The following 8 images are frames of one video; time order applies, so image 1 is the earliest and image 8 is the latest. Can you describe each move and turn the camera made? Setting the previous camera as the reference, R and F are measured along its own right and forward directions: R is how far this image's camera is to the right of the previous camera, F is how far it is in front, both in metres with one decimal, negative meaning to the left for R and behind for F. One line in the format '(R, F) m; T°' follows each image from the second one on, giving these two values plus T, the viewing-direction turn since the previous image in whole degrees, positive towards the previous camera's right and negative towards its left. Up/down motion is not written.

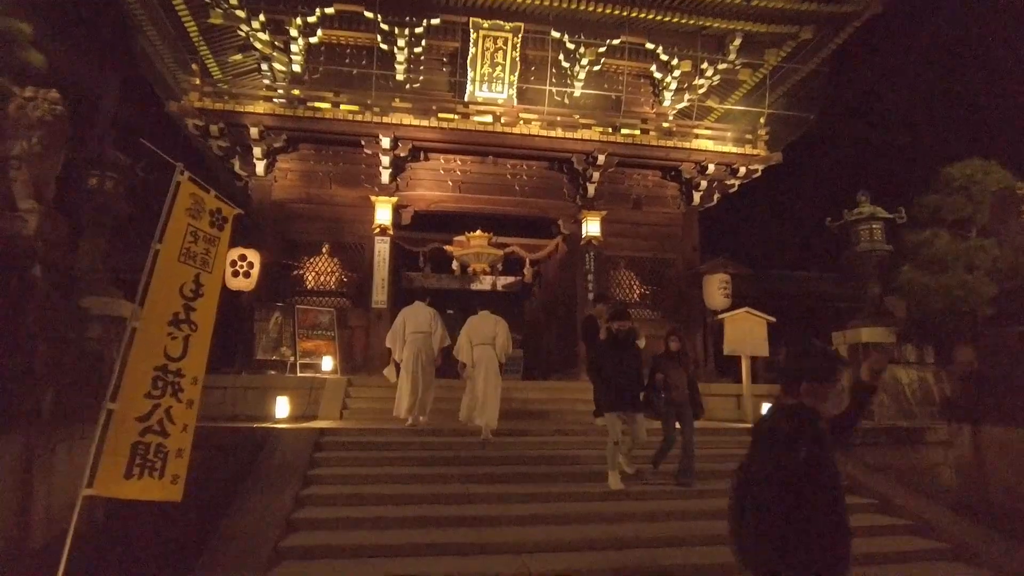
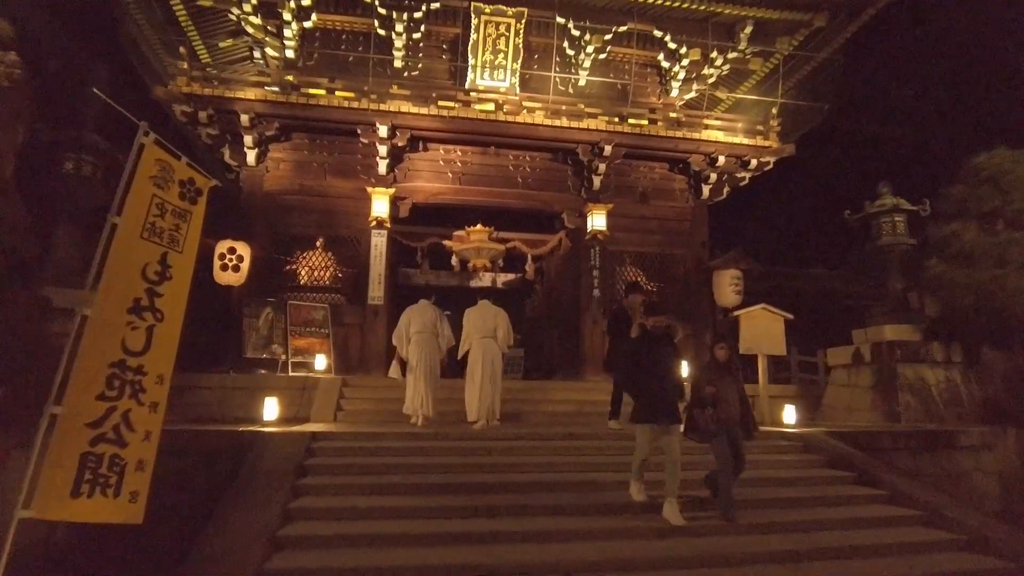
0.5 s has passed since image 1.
(-0.1, +0.5) m; 0°
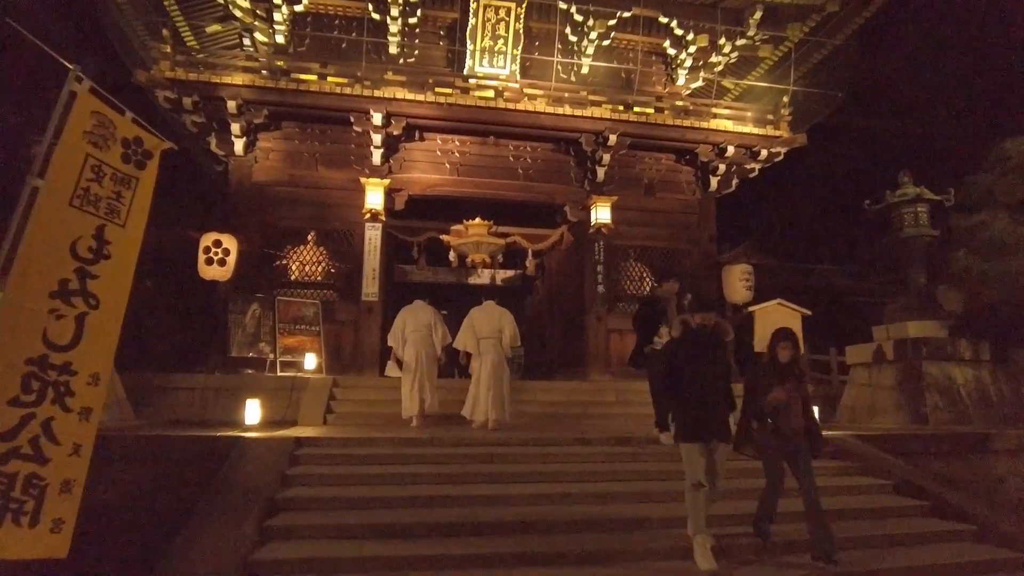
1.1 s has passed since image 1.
(-0.1, +0.6) m; 0°
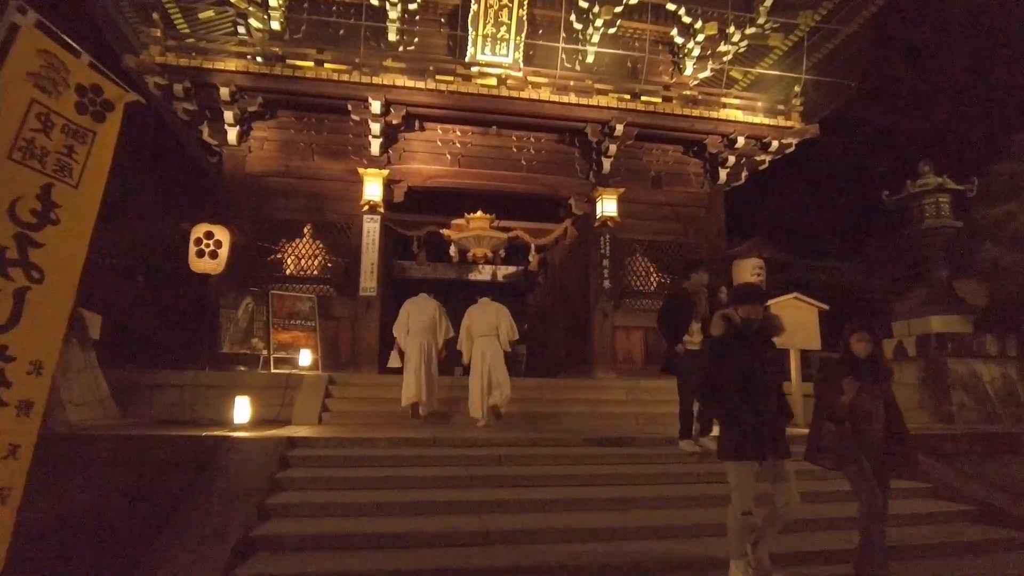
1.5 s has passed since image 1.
(-0.1, +0.4) m; 0°
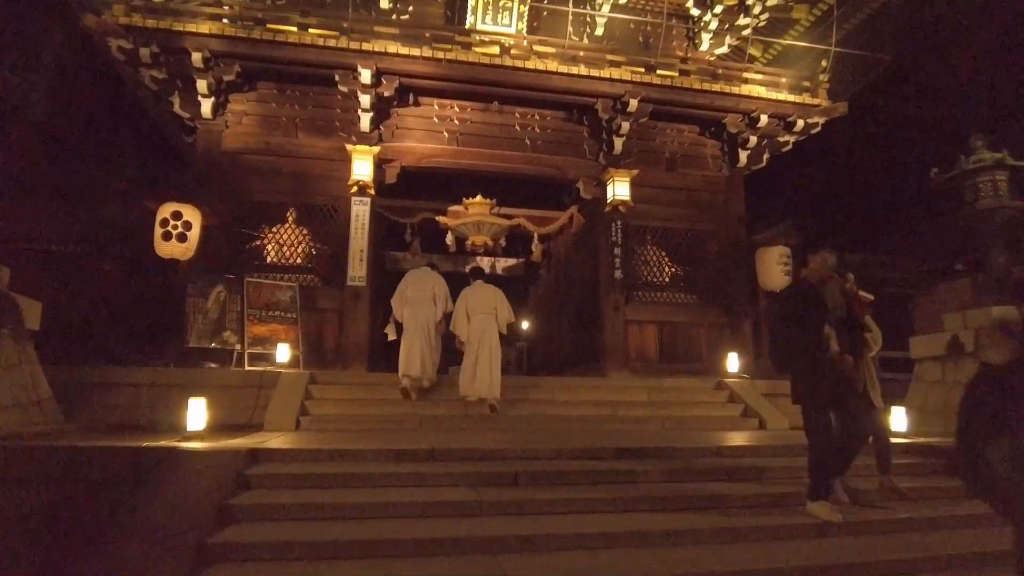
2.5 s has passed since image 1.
(-0.2, +1.0) m; +1°
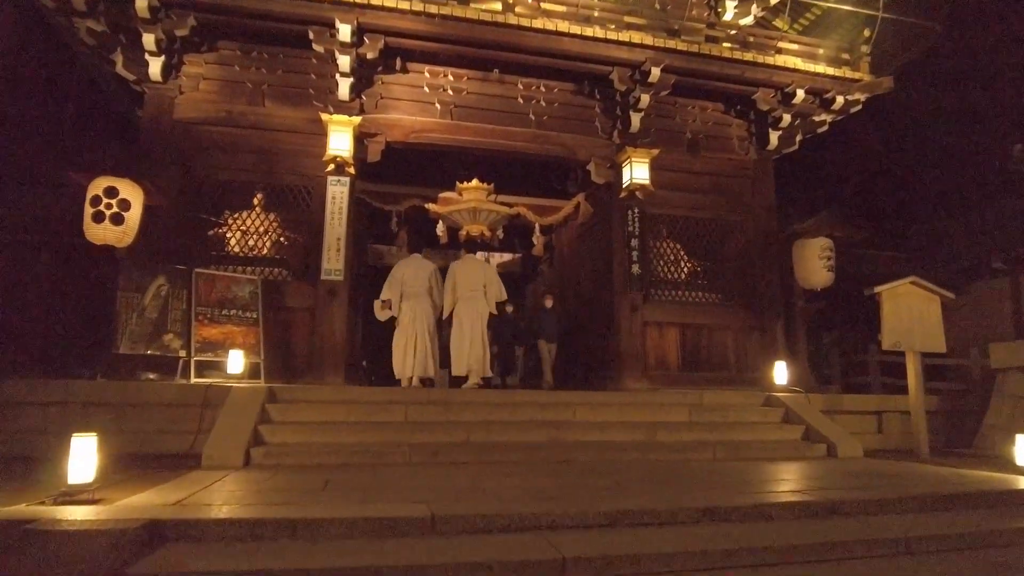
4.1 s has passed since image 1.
(-0.3, +1.4) m; +1°
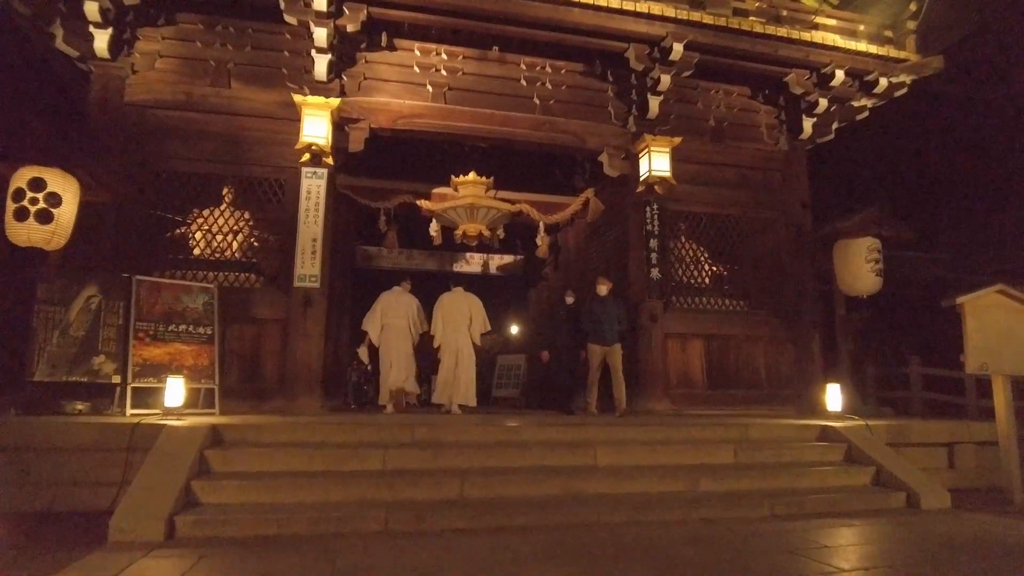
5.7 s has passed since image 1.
(0.0, +1.1) m; 0°
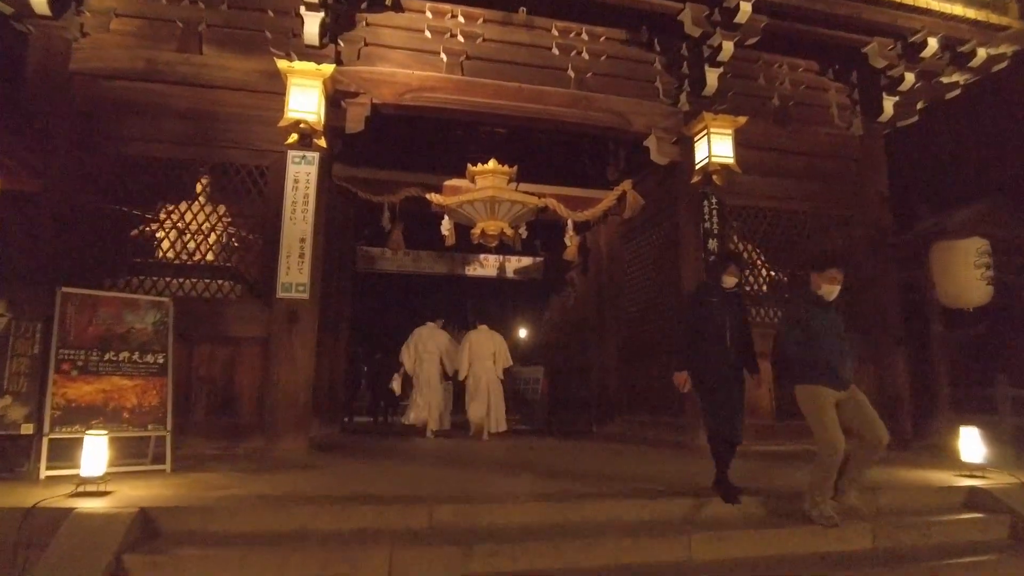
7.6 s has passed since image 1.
(-0.3, +1.4) m; 0°
